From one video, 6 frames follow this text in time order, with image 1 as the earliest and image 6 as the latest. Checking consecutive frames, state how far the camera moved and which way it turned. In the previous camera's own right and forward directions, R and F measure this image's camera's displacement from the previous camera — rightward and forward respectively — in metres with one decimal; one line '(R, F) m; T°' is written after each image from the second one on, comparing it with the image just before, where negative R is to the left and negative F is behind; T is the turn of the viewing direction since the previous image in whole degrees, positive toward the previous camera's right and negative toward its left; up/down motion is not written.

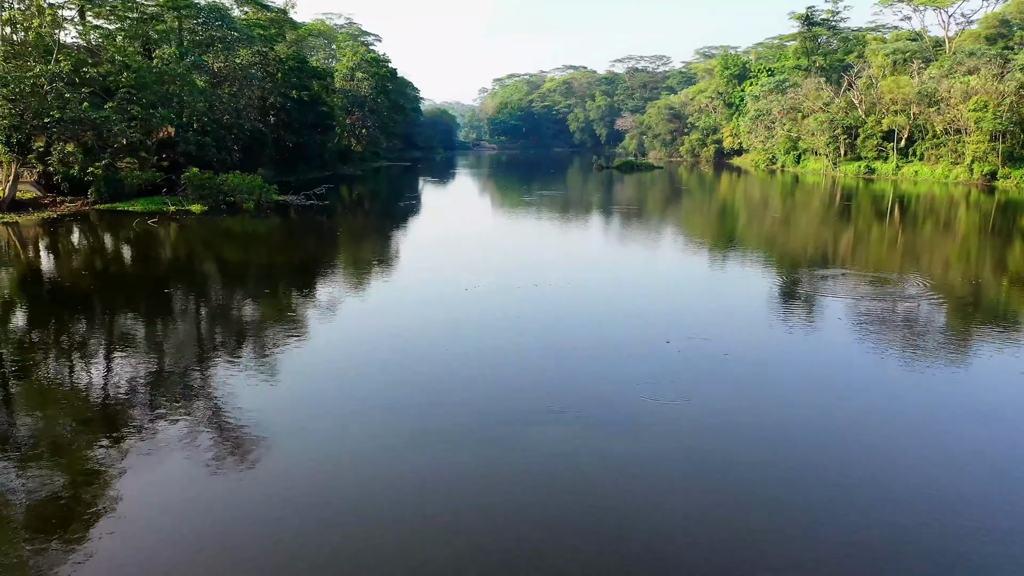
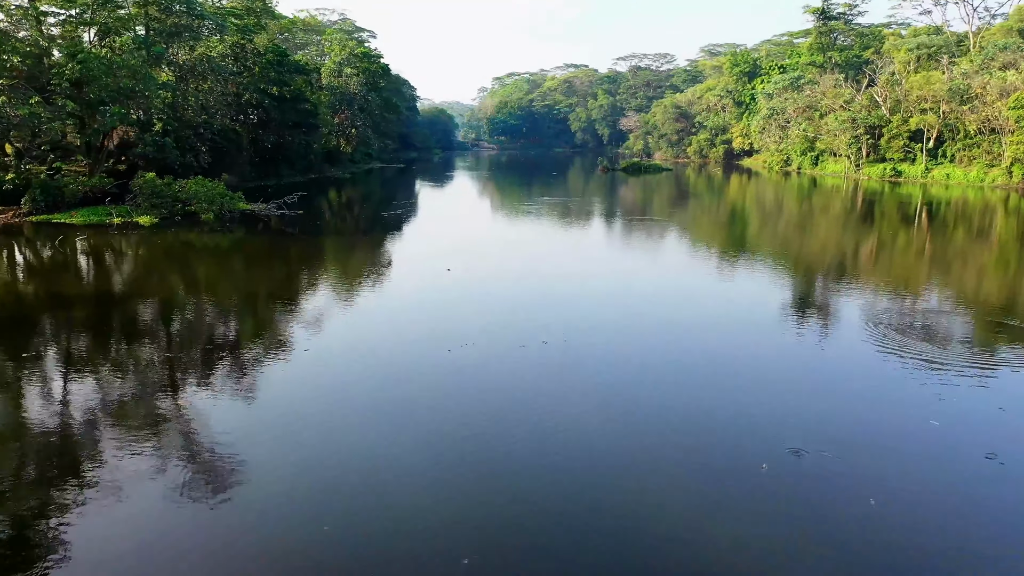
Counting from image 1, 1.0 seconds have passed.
(0.0, +1.4) m; 0°
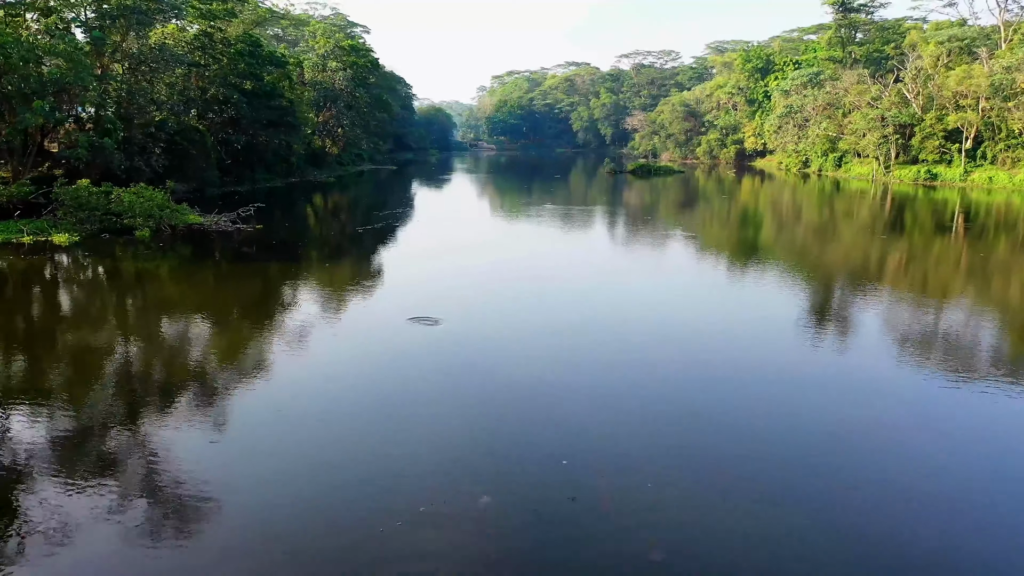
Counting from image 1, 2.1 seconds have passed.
(0.0, +1.6) m; 0°
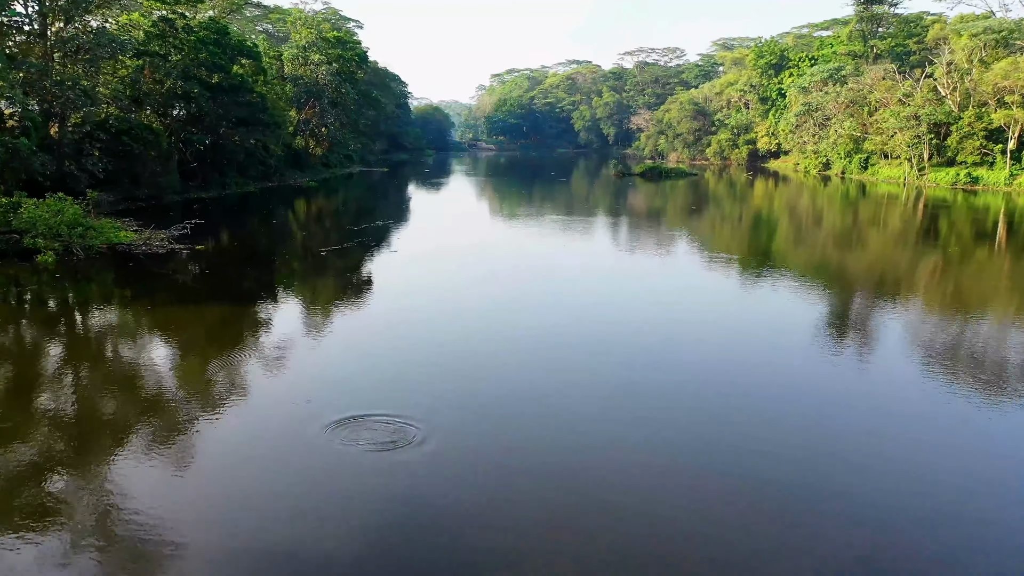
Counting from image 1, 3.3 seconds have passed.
(0.0, +1.6) m; 0°
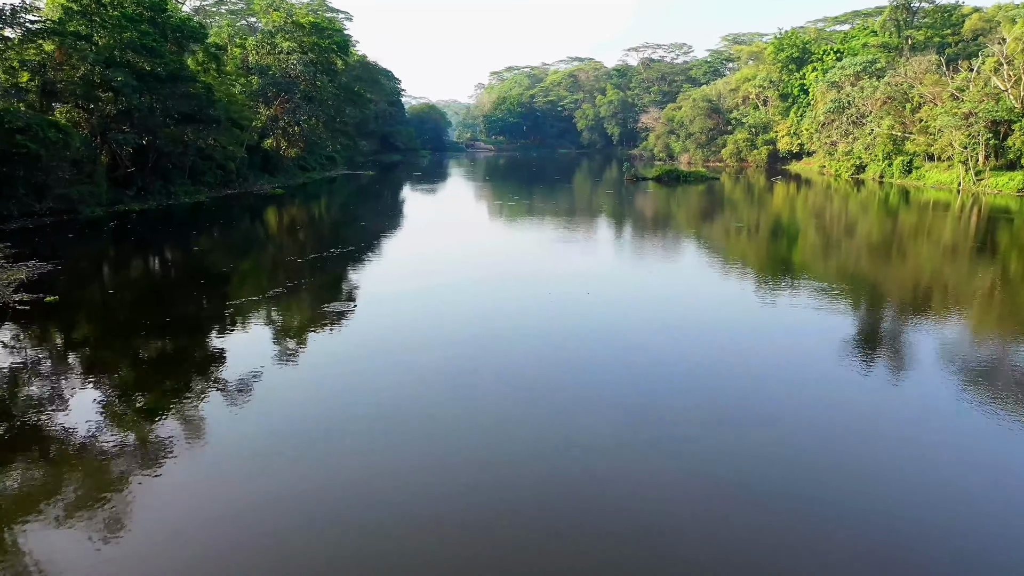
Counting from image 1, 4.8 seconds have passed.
(0.0, +2.1) m; 0°
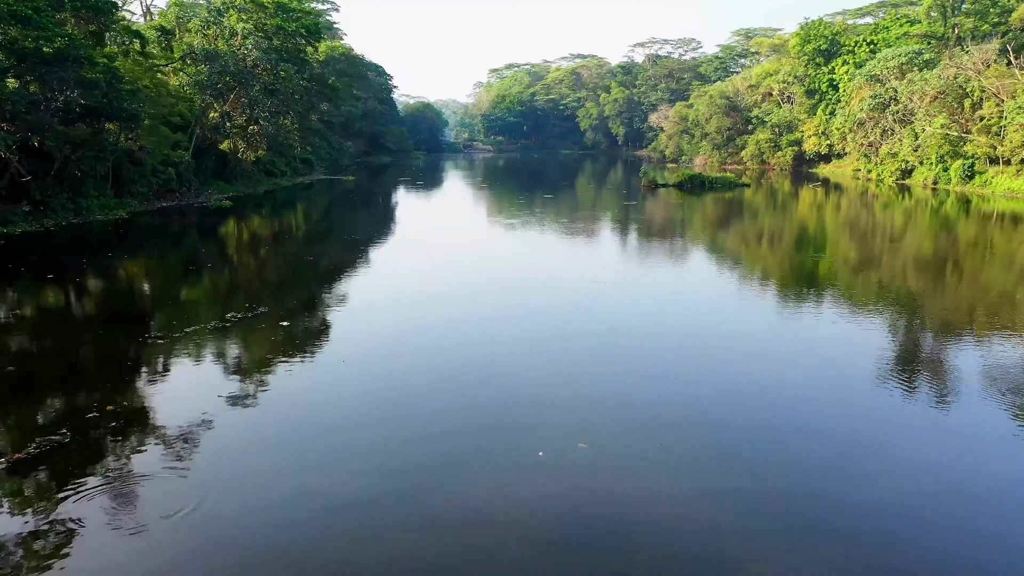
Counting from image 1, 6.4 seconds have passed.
(0.0, +2.3) m; 0°
